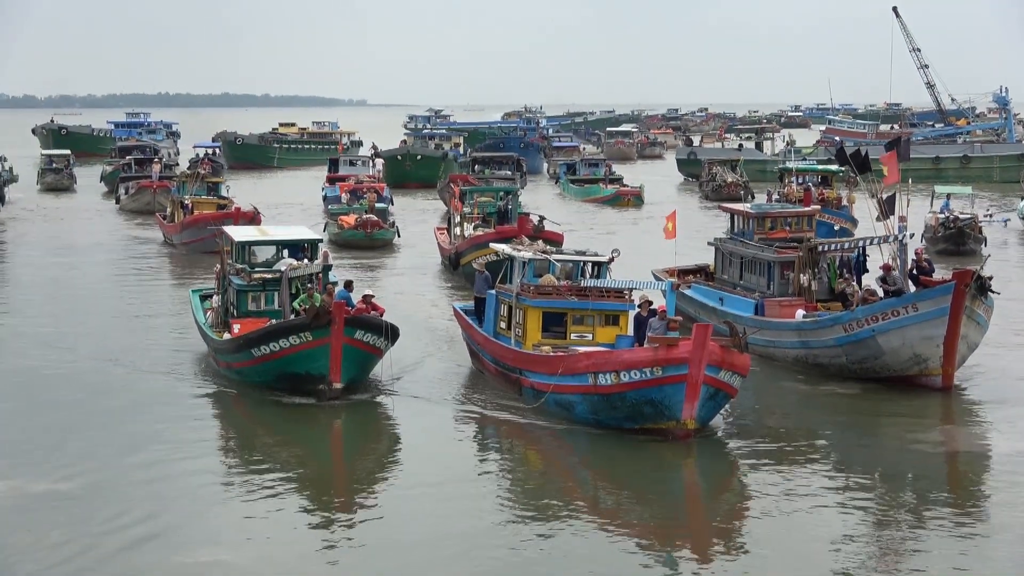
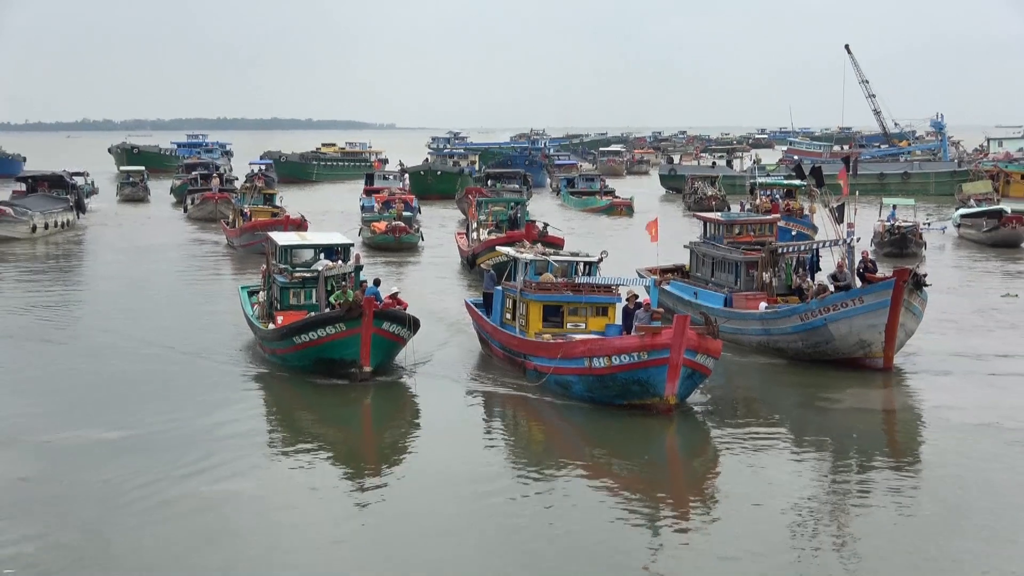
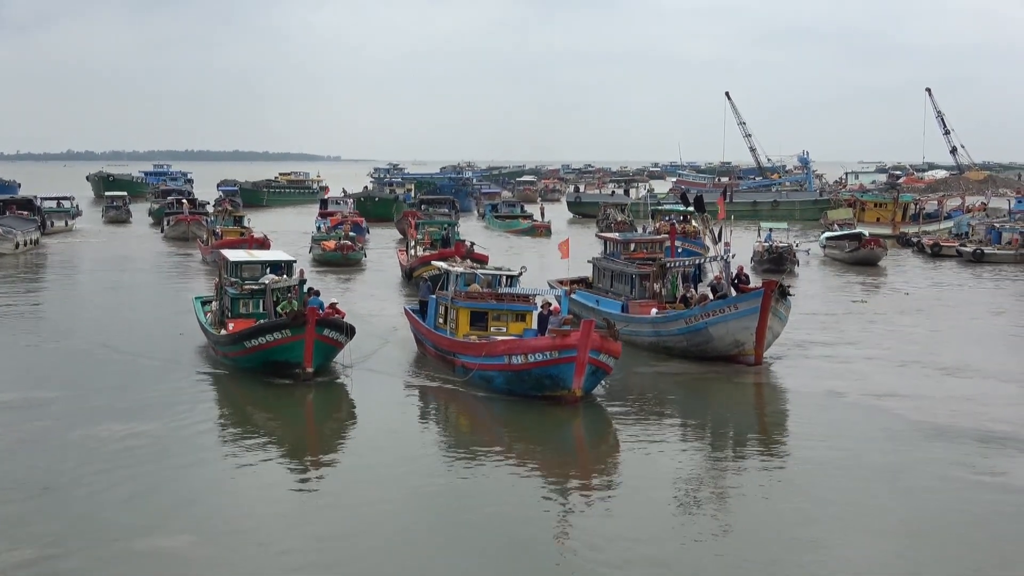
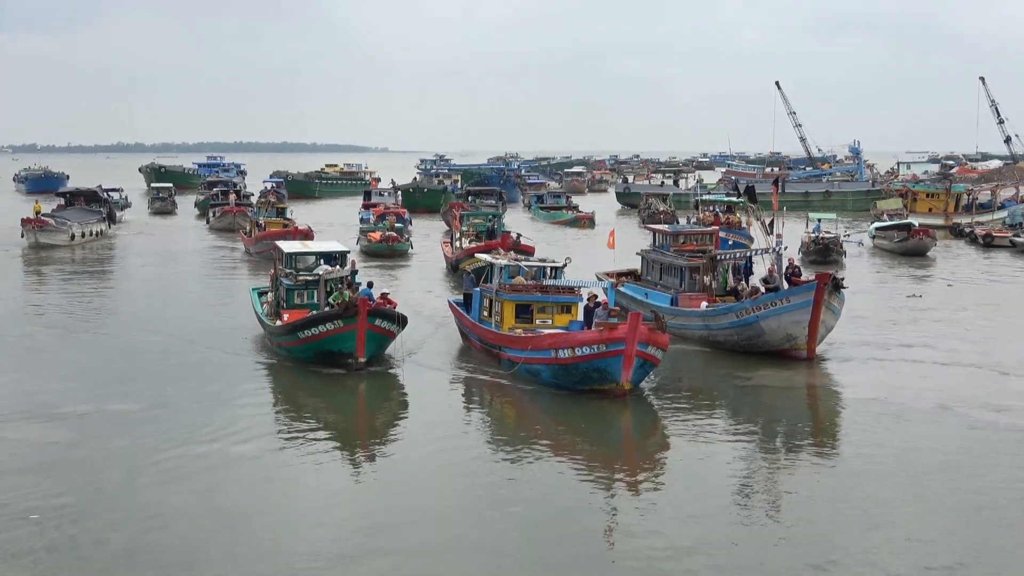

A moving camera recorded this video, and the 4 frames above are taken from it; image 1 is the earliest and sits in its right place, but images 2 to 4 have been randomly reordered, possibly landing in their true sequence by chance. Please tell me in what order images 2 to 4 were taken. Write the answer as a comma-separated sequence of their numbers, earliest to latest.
2, 4, 3
